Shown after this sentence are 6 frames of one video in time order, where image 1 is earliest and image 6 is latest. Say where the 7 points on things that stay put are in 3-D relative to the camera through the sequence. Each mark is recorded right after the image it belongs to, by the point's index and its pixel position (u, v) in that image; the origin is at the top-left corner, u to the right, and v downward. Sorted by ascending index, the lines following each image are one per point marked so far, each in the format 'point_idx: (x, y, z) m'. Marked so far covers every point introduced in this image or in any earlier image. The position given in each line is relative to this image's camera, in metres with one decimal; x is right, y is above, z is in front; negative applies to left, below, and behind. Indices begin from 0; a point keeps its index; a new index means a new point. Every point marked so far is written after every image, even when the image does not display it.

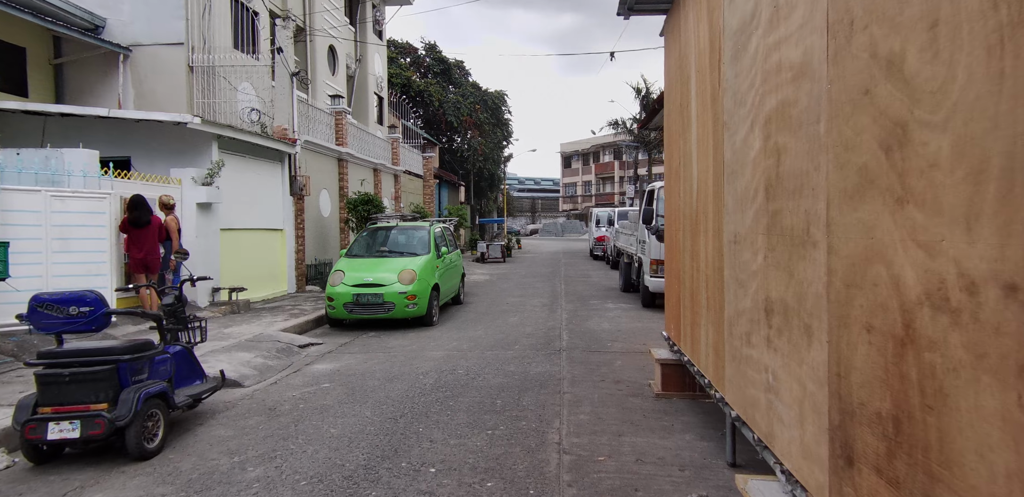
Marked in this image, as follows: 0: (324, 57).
0: (-6.0, +6.2, +18.1) m
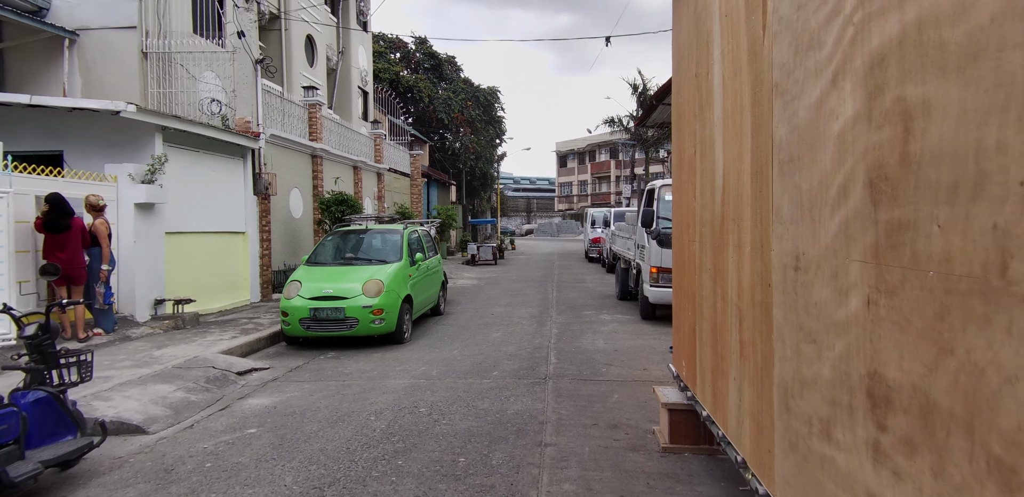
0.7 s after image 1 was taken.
0: (-6.4, +6.1, +16.9) m
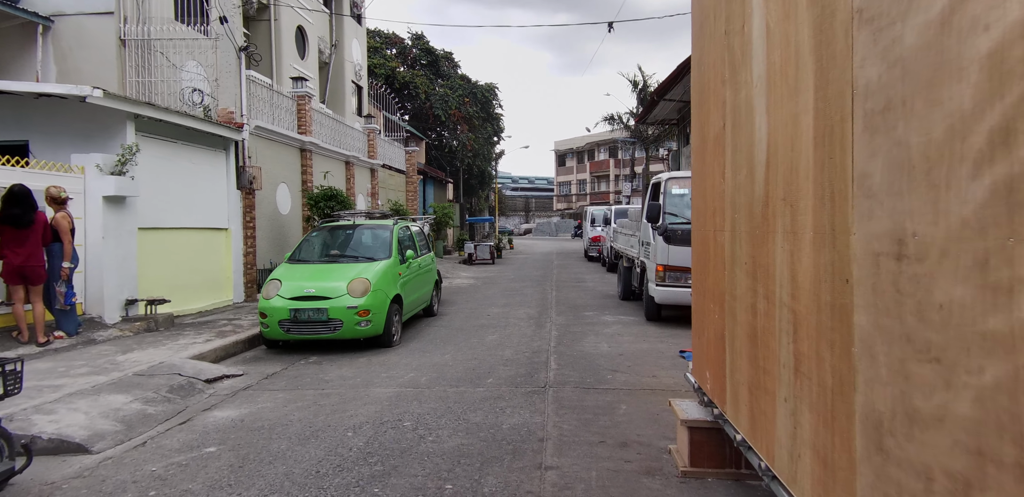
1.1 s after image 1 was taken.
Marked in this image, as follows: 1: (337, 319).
0: (-6.4, +6.1, +16.3) m
1: (-2.2, -0.9, +7.0) m
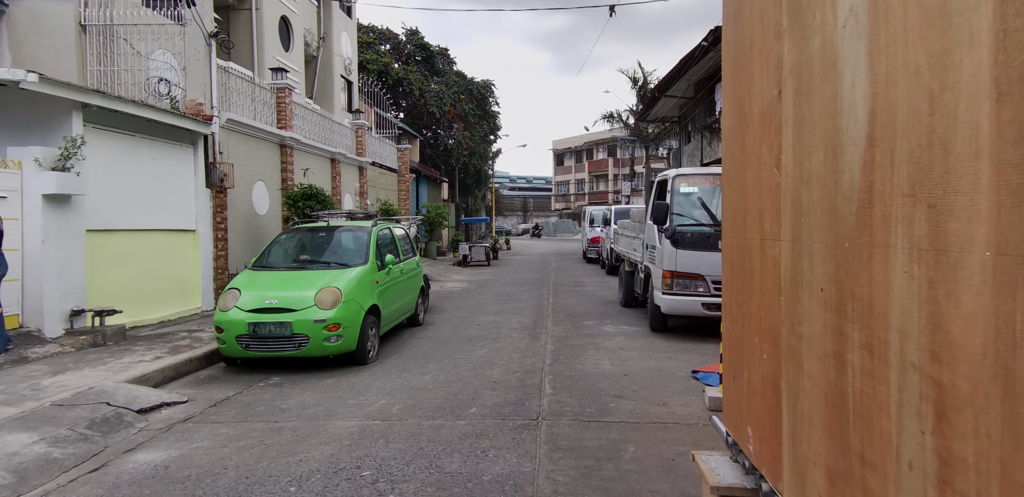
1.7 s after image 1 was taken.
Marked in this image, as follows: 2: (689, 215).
0: (-6.6, +6.1, +15.5) m
1: (-2.3, -0.9, +6.2) m
2: (+2.5, +0.5, +8.0) m
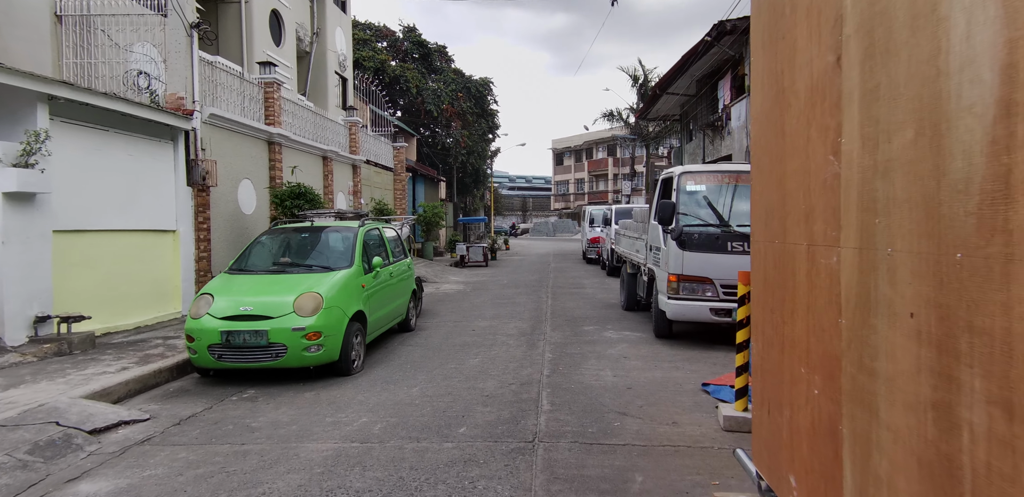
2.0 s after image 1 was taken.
0: (-6.6, +6.1, +15.0) m
1: (-2.3, -1.0, +5.7) m
2: (+2.4, +0.4, +7.5) m
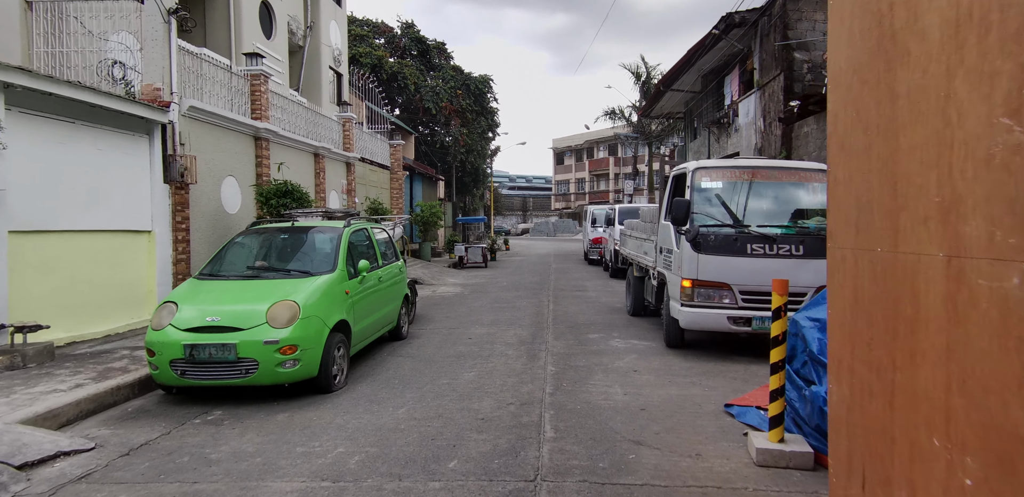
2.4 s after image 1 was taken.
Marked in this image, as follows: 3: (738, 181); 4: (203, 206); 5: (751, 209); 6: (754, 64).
0: (-6.6, +6.0, +14.3) m
1: (-2.4, -1.0, +5.1) m
2: (+2.4, +0.4, +6.9) m
3: (+2.9, +0.9, +7.1) m
4: (-5.4, +0.7, +9.9) m
5: (+2.9, +0.5, +6.9) m
6: (+6.9, +5.3, +16.1) m
